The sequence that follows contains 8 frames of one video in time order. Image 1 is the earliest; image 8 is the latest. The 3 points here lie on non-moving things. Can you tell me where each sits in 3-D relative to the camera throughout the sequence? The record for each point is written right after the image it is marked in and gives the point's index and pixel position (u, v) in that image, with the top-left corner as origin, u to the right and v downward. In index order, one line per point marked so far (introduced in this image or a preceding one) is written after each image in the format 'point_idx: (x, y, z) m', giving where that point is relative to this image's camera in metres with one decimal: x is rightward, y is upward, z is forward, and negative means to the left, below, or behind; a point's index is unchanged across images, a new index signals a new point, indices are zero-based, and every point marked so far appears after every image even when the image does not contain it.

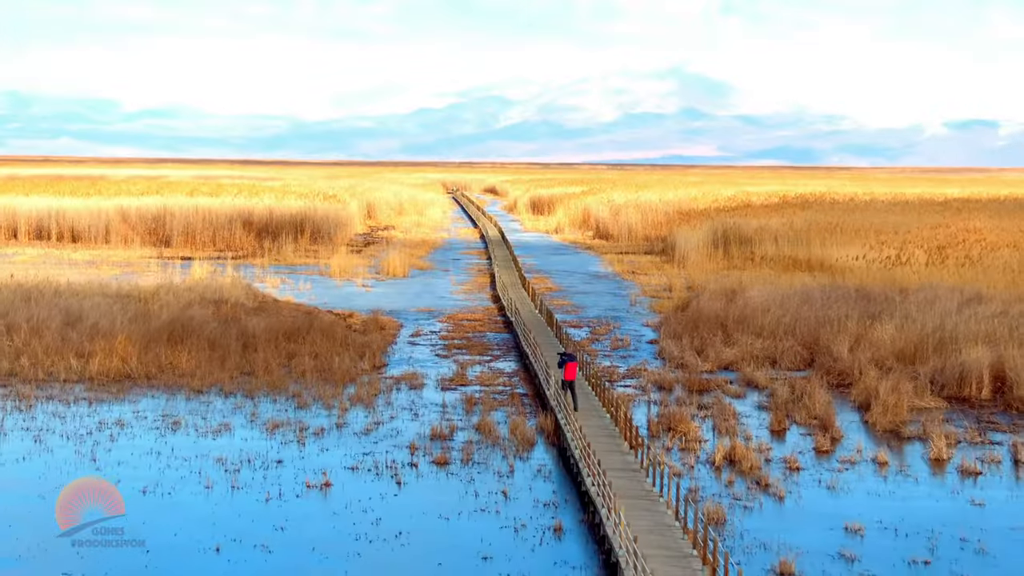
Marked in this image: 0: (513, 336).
0: (0.0, -0.5, +15.8) m
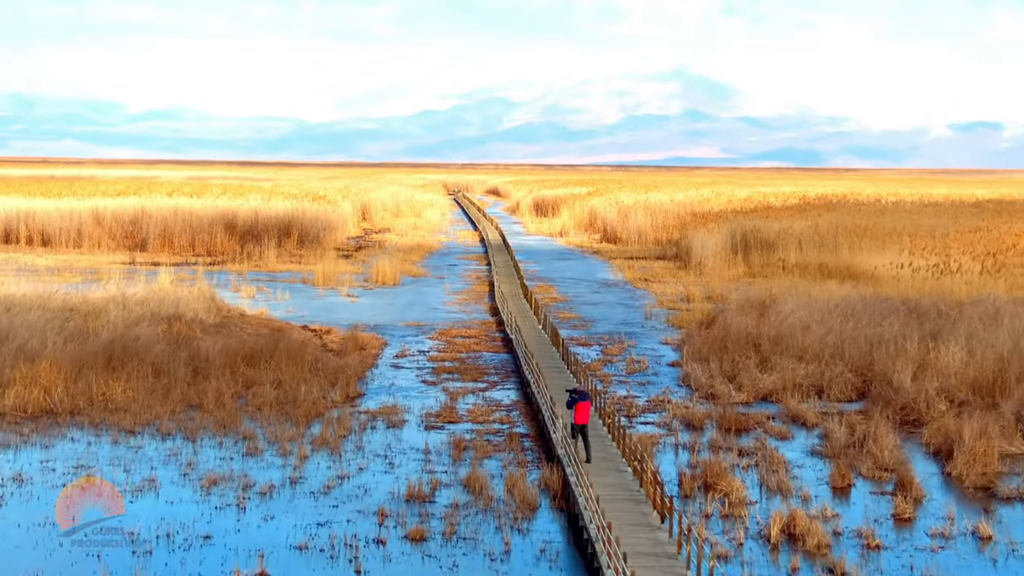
0: (0.0, -0.6, +13.7) m
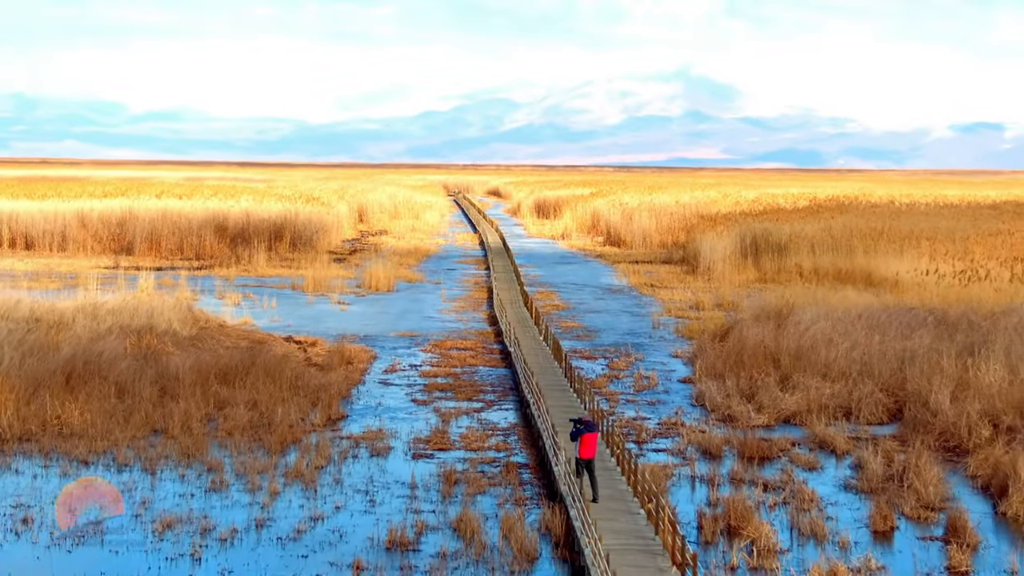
0: (0.0, -0.7, +12.7) m
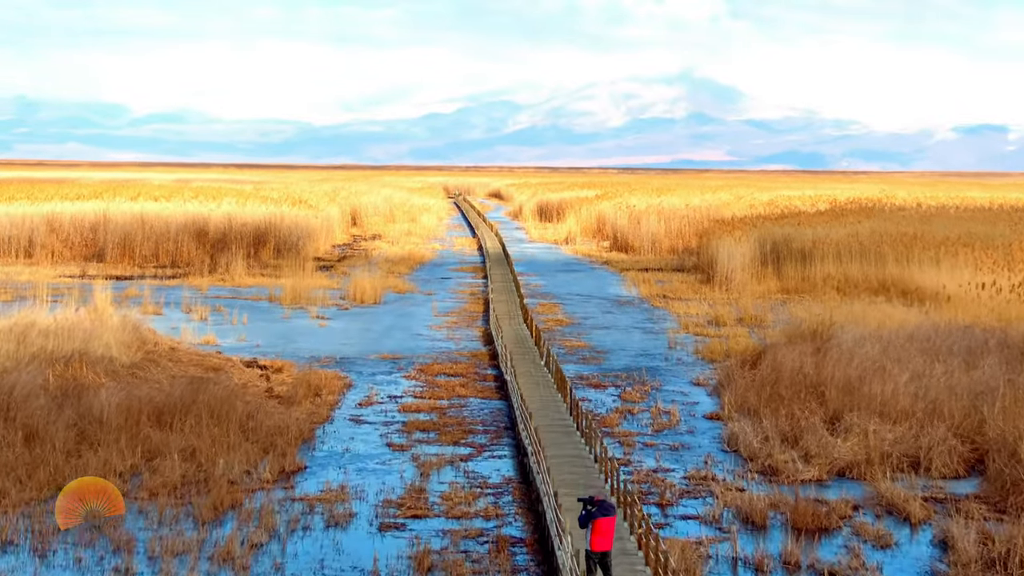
0: (0.0, -0.8, +10.8) m
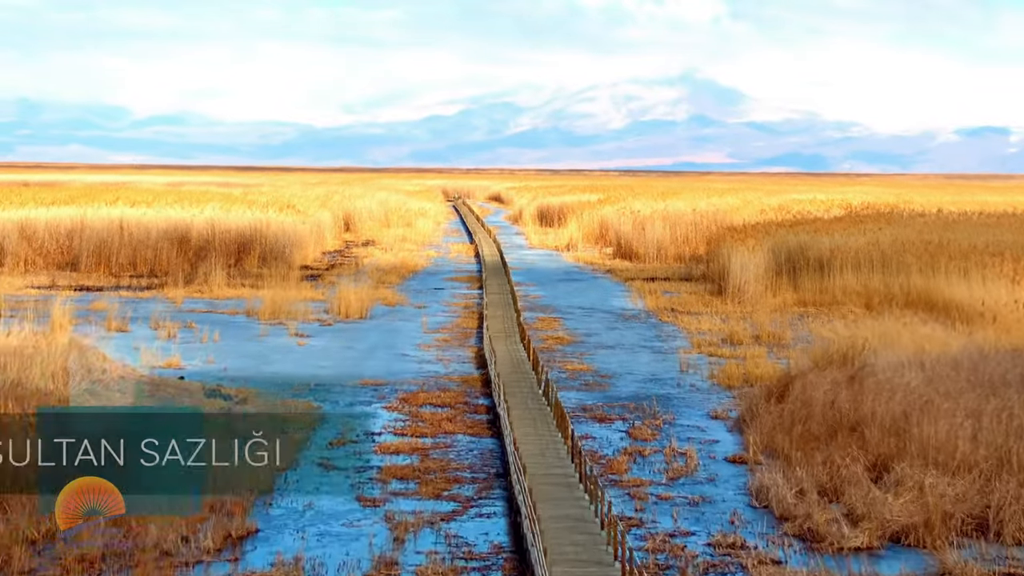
0: (-0.1, -1.0, +9.4) m
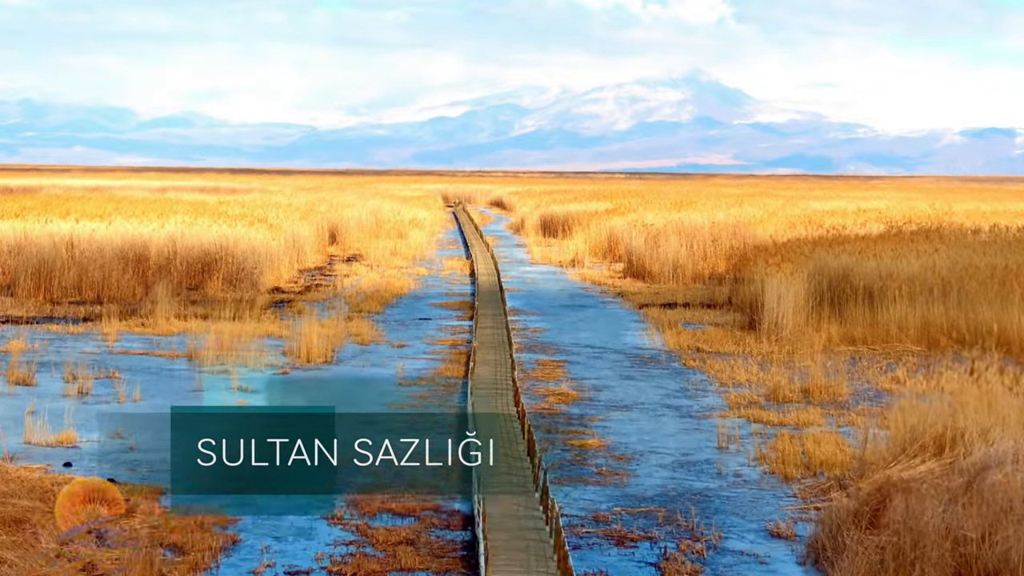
0: (-0.2, -1.4, +6.4) m
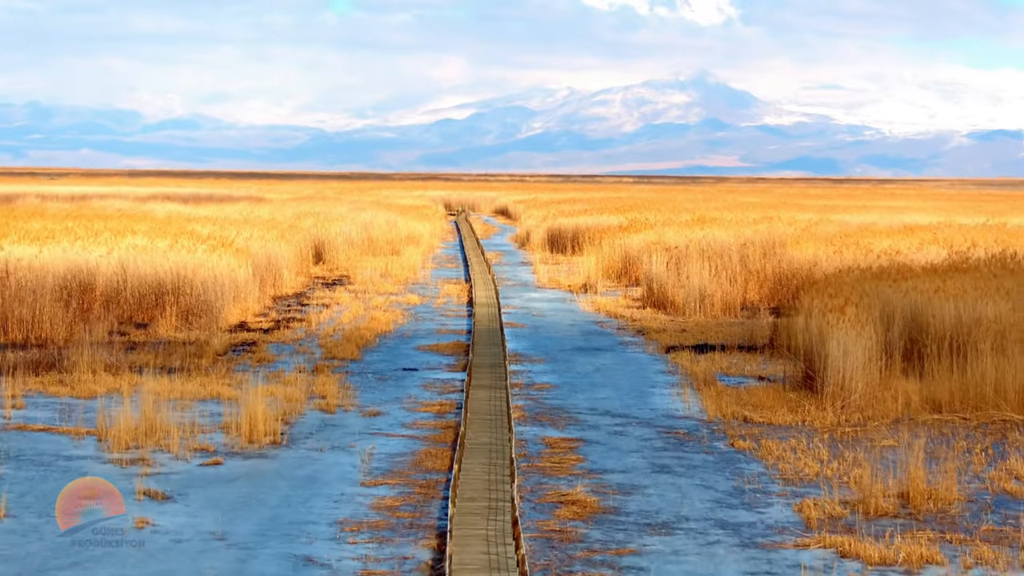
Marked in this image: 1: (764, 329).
0: (-0.2, -1.8, +3.2) m
1: (+3.1, -0.3, +19.0) m
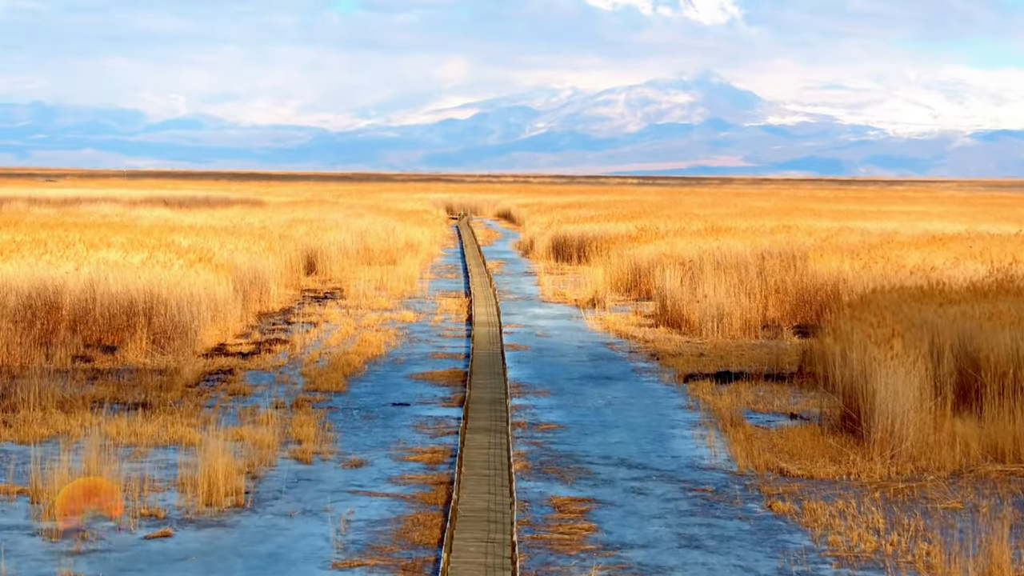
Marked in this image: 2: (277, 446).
0: (-0.2, -2.0, +1.6) m
1: (+3.1, -0.6, +17.4) m
2: (-1.8, -1.2, +11.6) m
